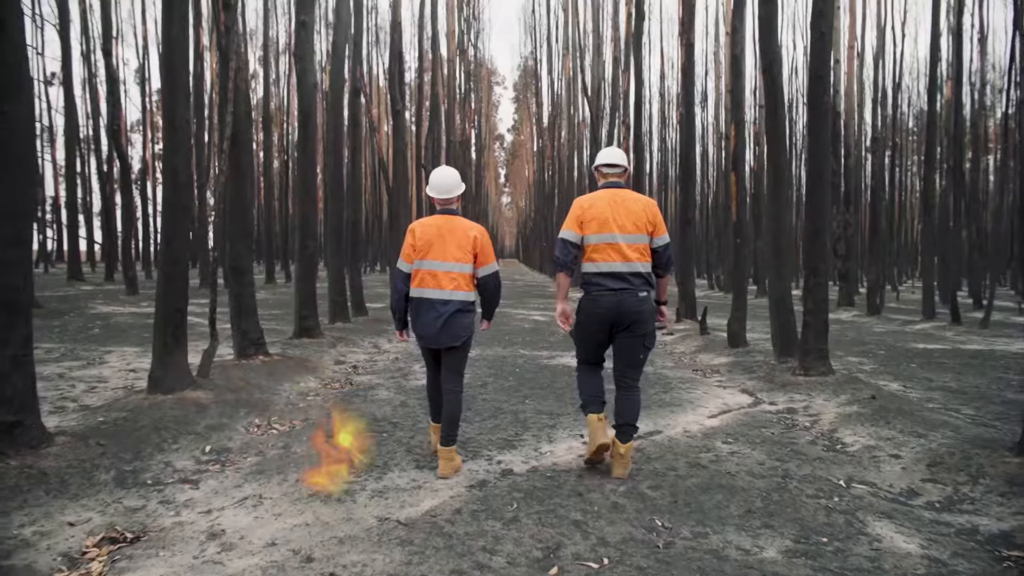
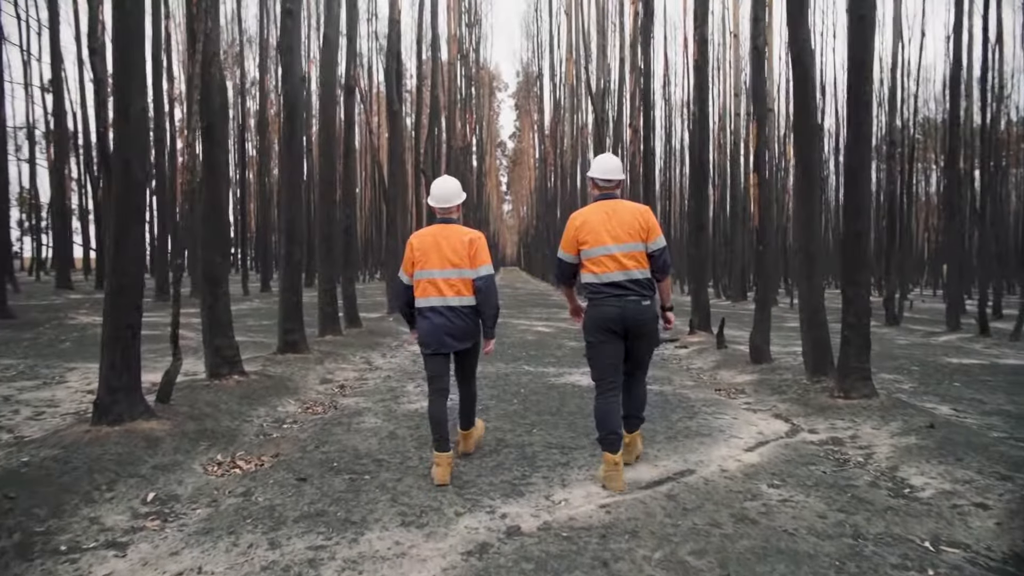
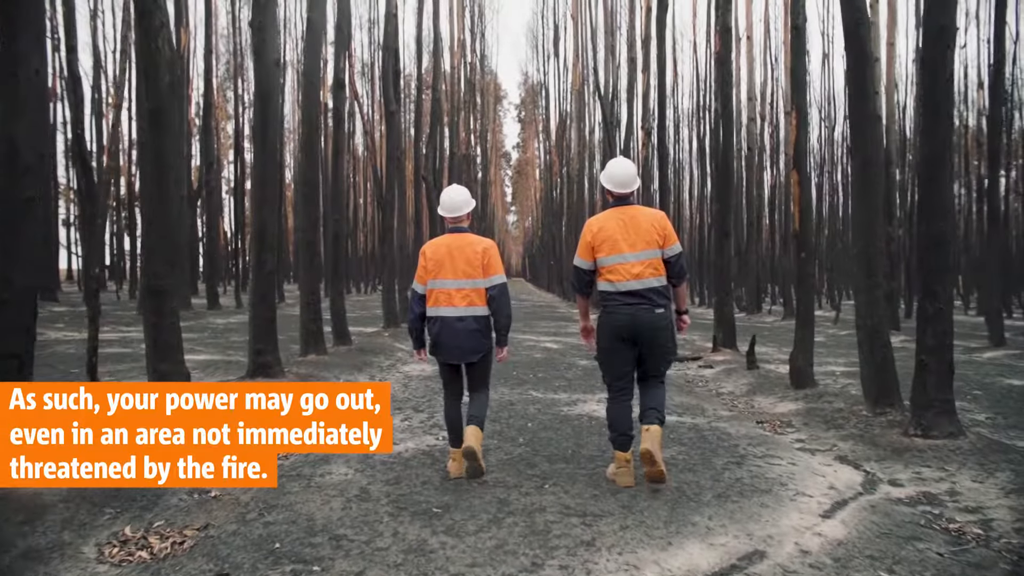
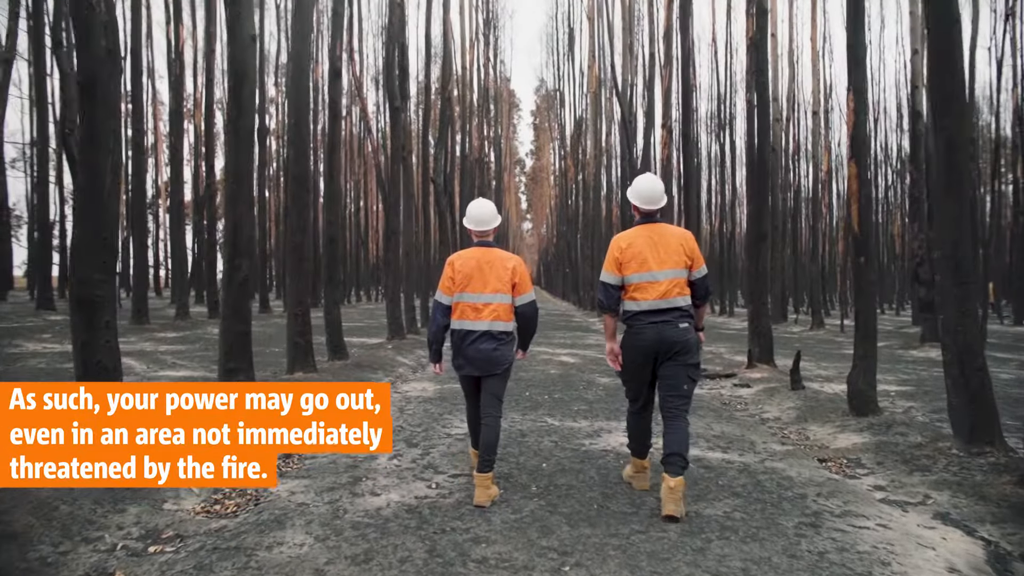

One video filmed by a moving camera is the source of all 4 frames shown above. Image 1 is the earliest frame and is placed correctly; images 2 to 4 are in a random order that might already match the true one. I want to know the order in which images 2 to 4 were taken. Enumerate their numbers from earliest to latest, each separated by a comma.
2, 3, 4
